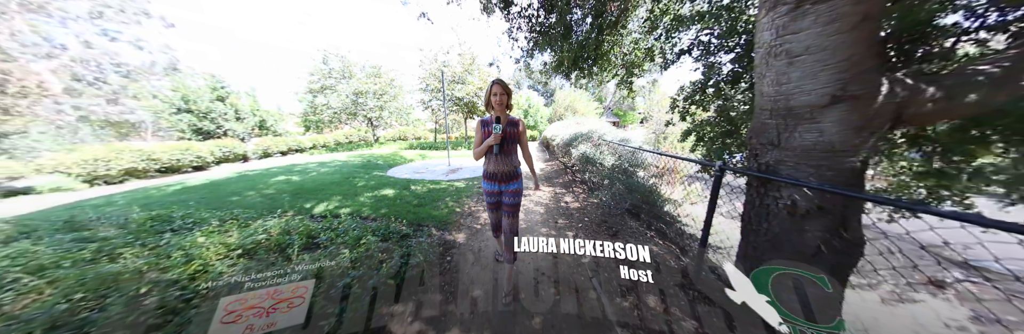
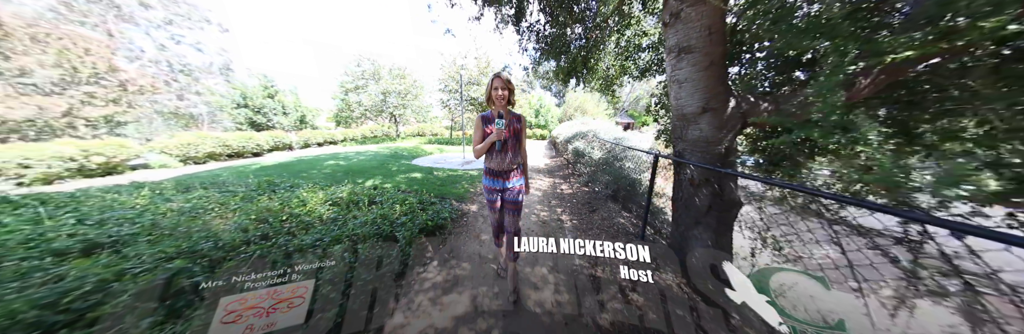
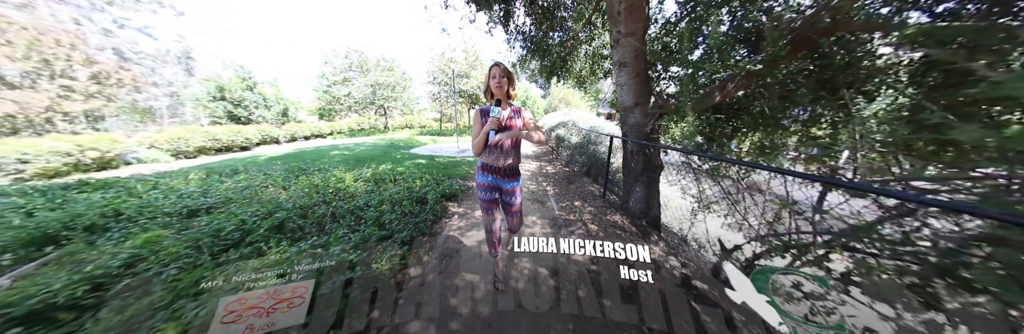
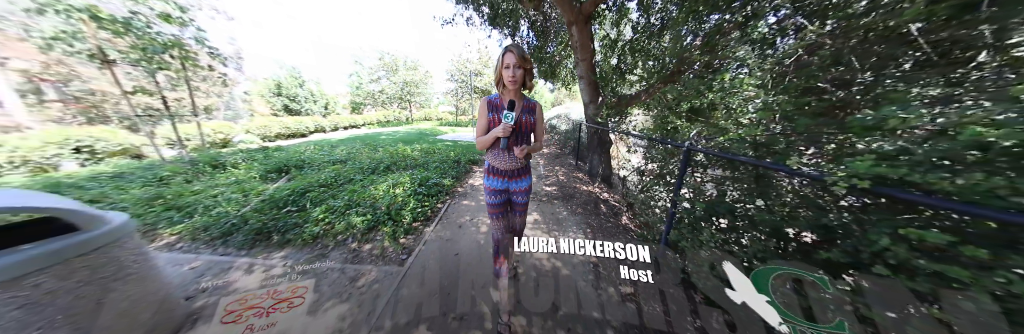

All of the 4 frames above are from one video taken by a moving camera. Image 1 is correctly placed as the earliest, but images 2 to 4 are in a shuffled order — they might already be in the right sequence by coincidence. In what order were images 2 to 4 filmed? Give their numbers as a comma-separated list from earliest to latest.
2, 3, 4
